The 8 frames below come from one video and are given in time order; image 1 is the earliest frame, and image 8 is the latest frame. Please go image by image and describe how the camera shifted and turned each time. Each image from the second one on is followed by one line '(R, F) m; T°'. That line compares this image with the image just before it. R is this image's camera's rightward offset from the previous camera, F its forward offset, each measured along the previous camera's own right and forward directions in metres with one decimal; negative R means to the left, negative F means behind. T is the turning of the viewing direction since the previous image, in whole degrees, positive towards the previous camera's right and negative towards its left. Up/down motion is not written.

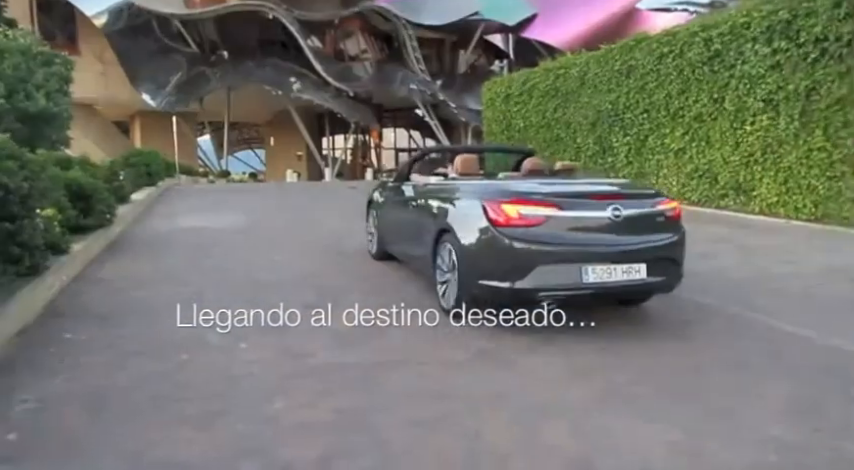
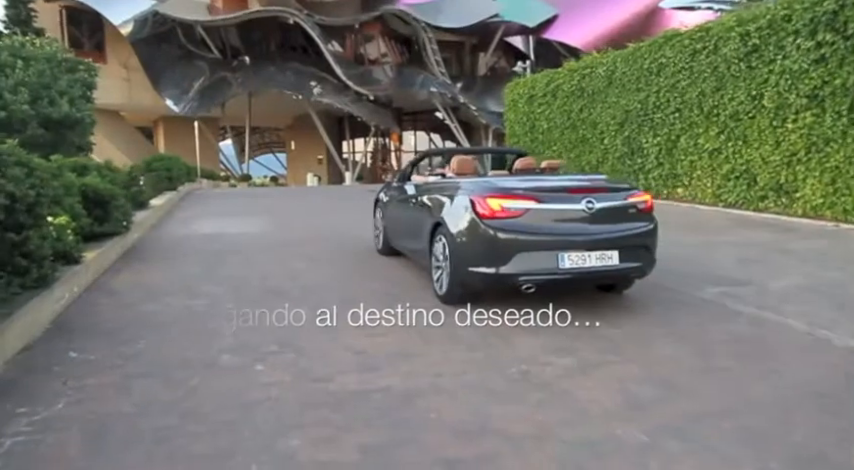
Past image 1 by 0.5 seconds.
(-0.1, +0.3) m; -2°
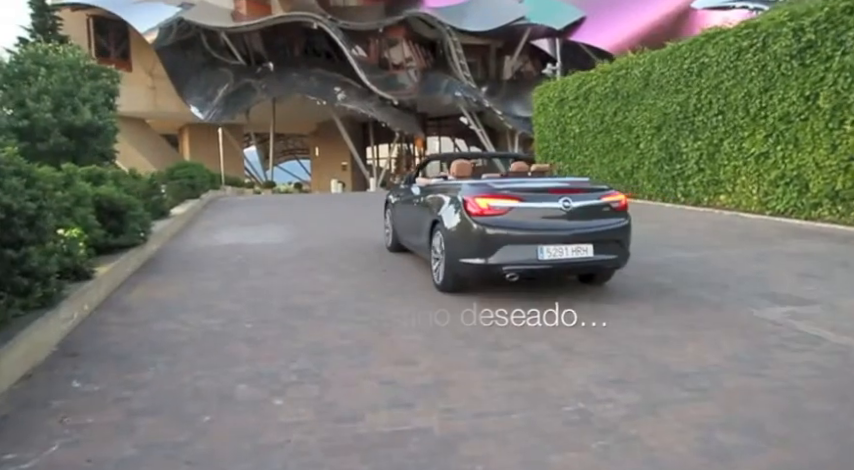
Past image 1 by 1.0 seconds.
(-0.1, +0.5) m; -2°
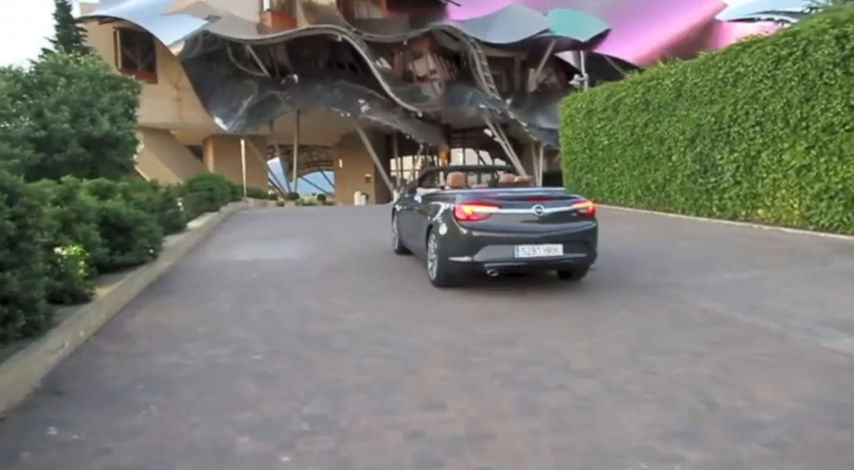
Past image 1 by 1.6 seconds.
(-0.1, +0.5) m; -2°
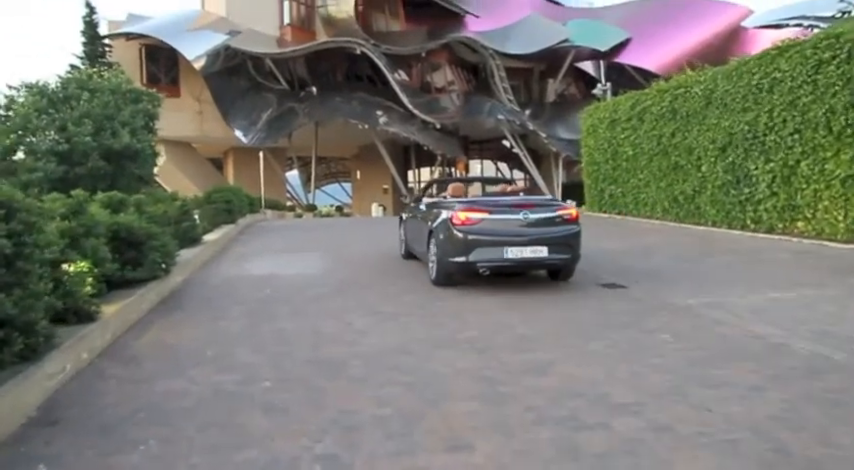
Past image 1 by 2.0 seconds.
(0.0, +0.3) m; -2°
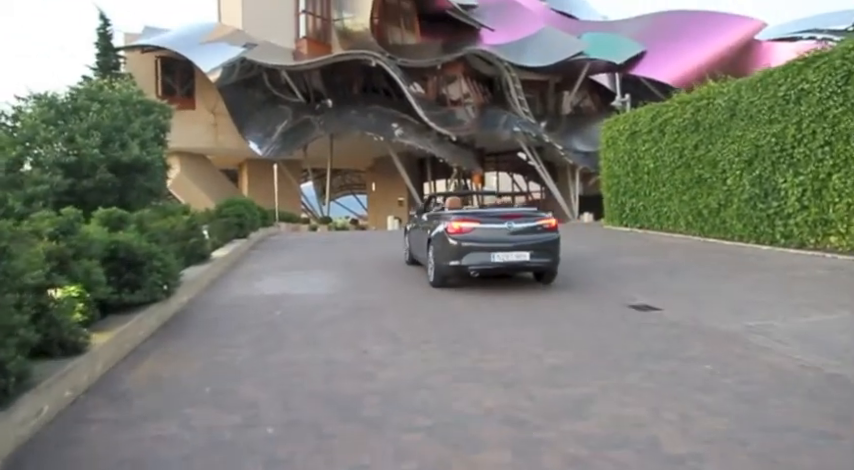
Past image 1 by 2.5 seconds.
(-0.1, +0.5) m; -1°
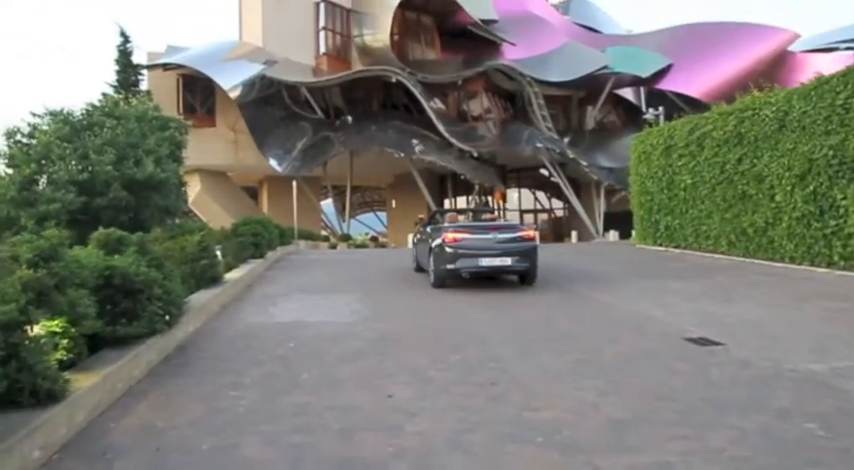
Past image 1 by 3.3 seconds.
(-0.1, +0.7) m; -2°
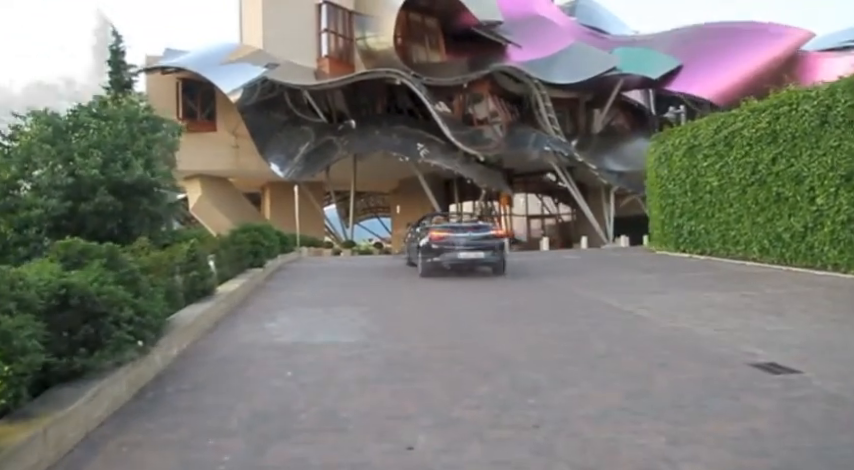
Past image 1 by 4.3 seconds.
(-0.1, +0.9) m; 0°
